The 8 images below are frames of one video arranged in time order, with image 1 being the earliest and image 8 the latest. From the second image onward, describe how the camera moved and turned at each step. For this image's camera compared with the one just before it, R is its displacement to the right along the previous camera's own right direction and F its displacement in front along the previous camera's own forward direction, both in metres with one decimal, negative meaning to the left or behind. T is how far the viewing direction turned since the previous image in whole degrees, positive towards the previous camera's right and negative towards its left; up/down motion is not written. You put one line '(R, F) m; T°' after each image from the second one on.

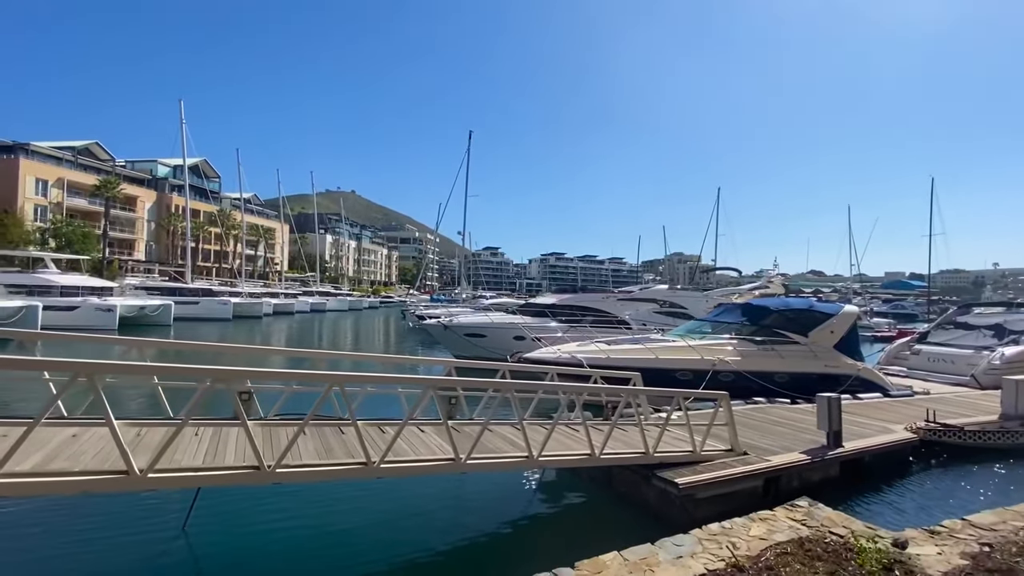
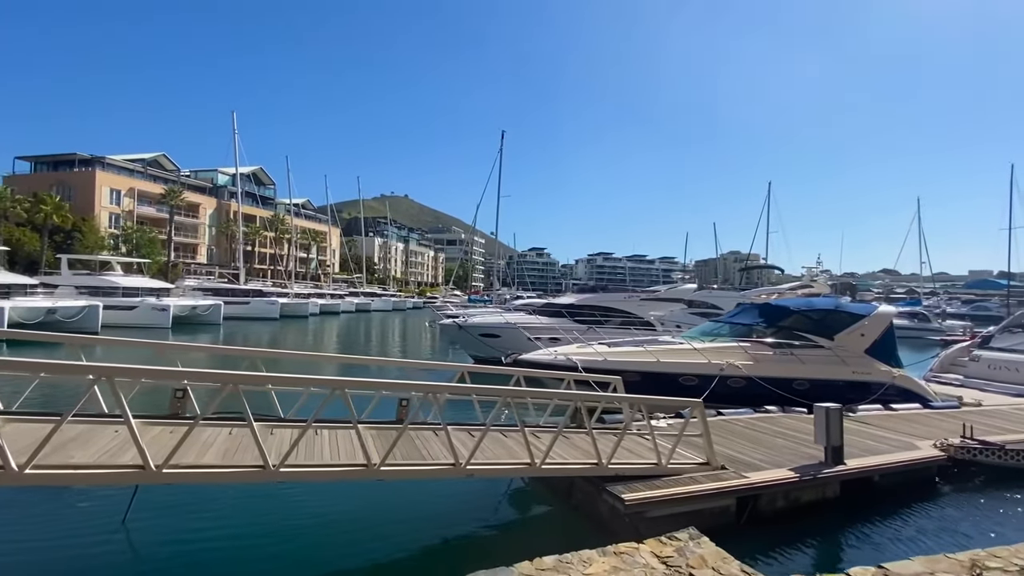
(+1.5, +0.5) m; -6°
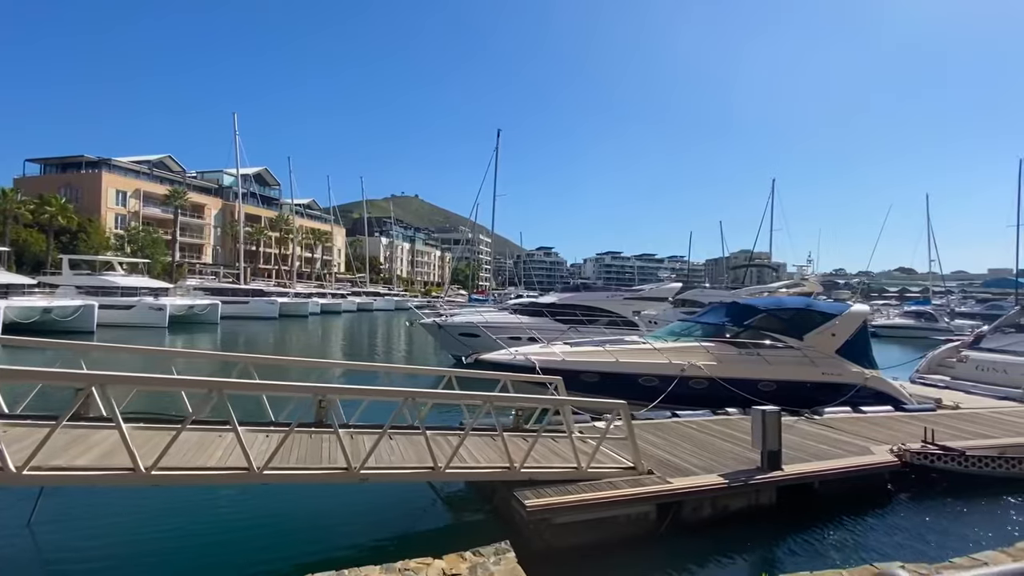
(+1.3, +0.2) m; -1°
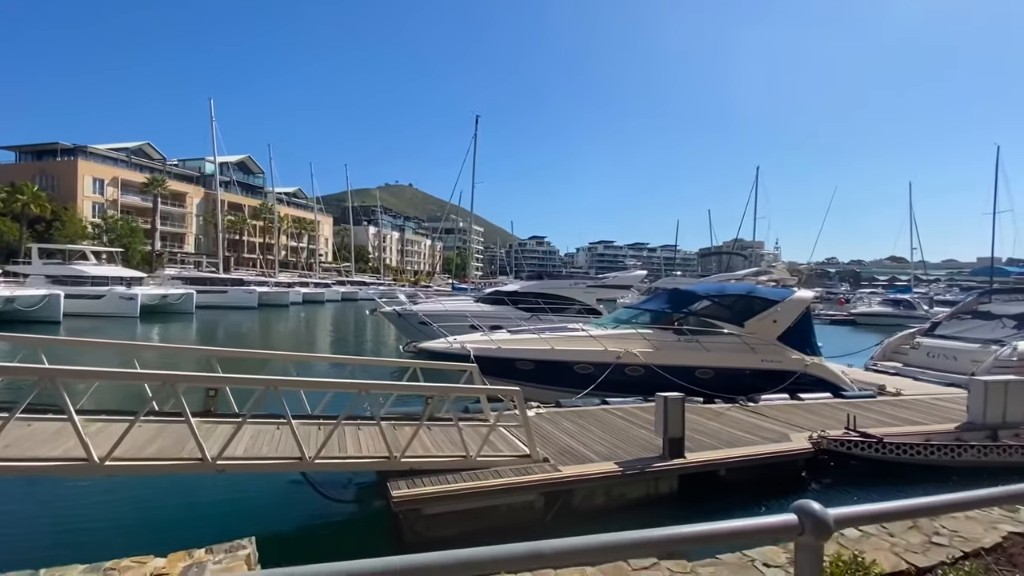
(+1.5, +0.2) m; 0°
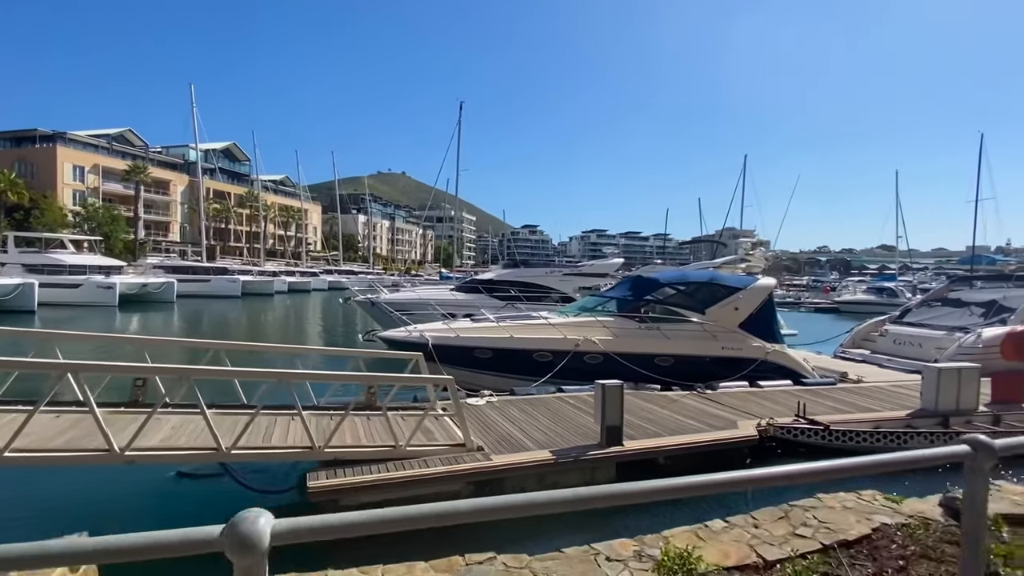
(+0.8, +0.1) m; +1°
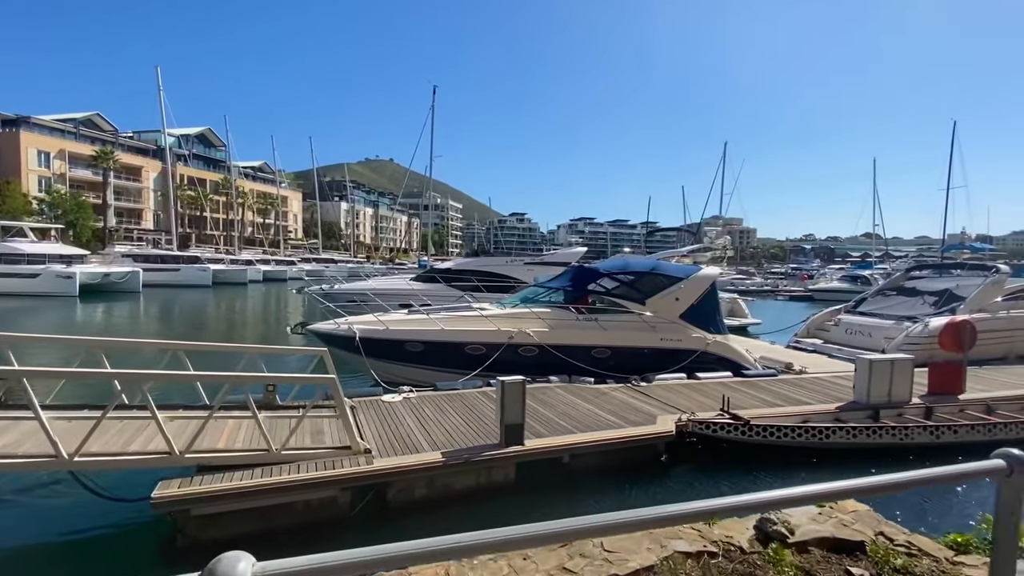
(+1.3, +0.4) m; +1°
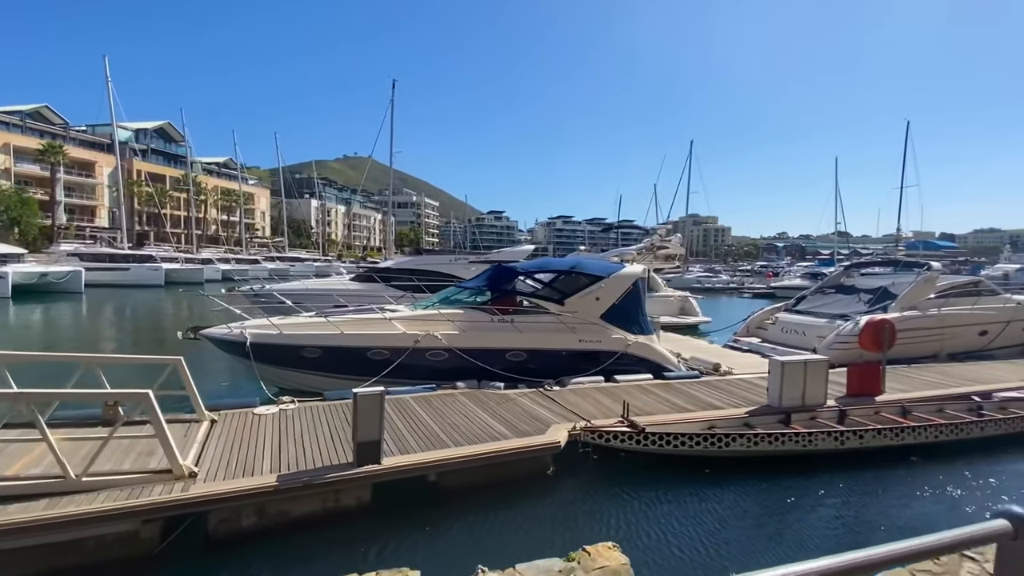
(+1.6, +0.6) m; +2°
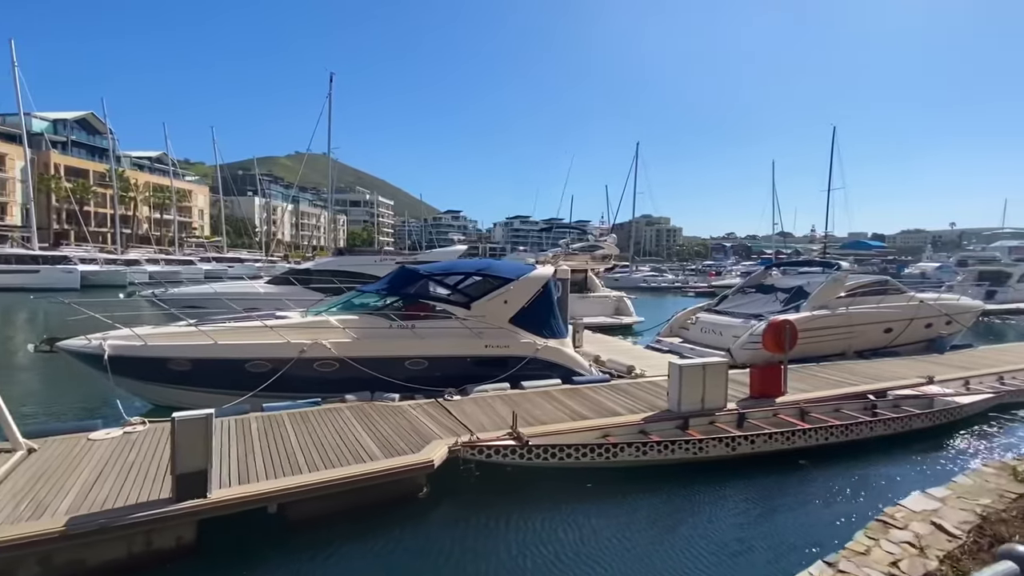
(+1.2, +0.5) m; +5°
